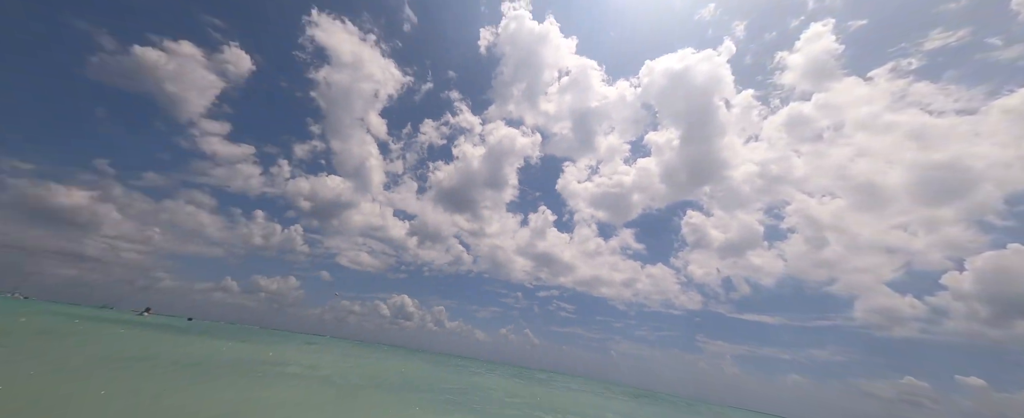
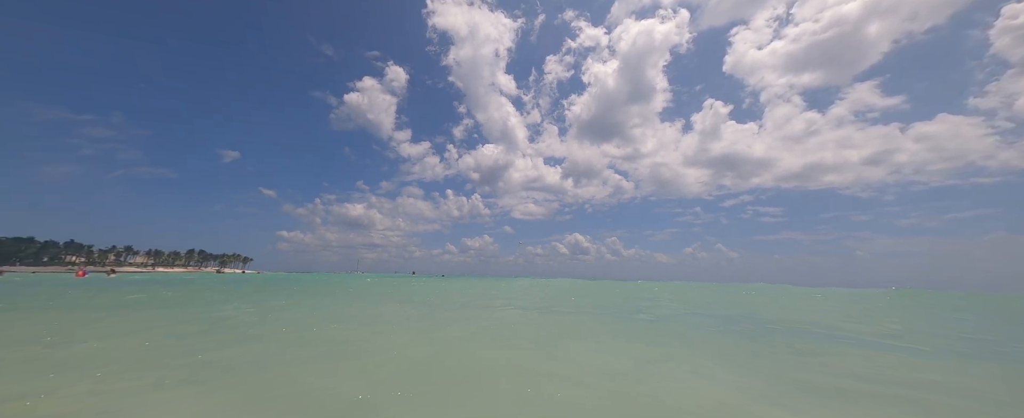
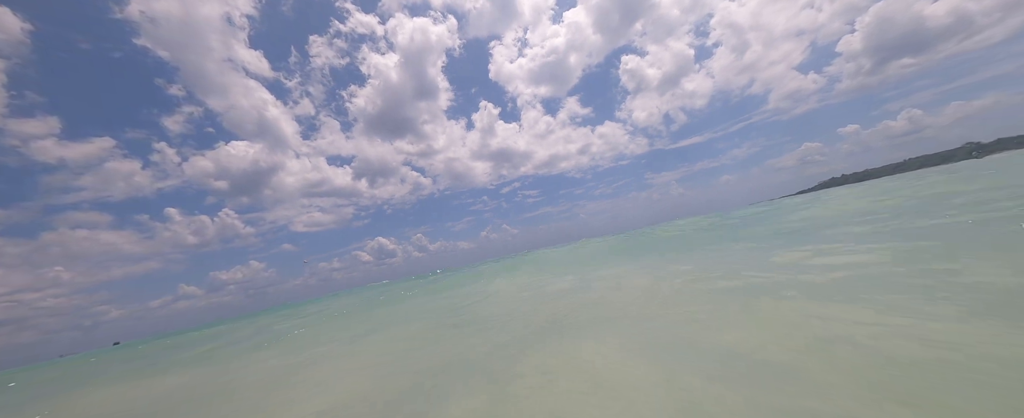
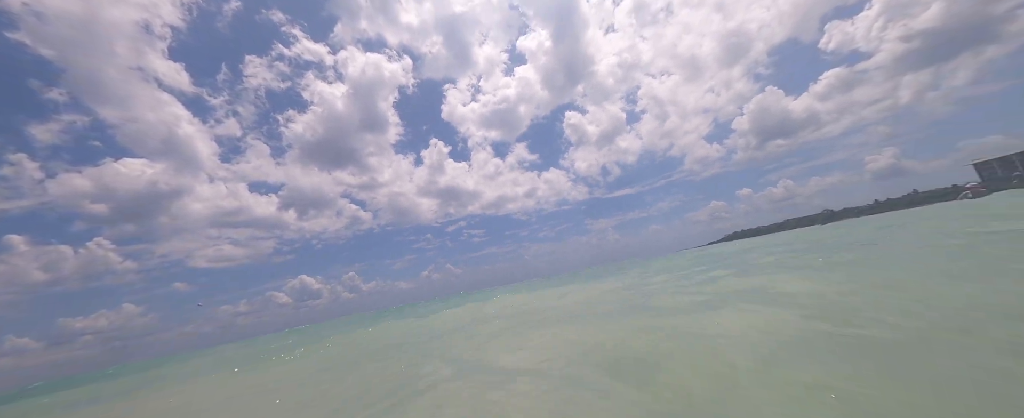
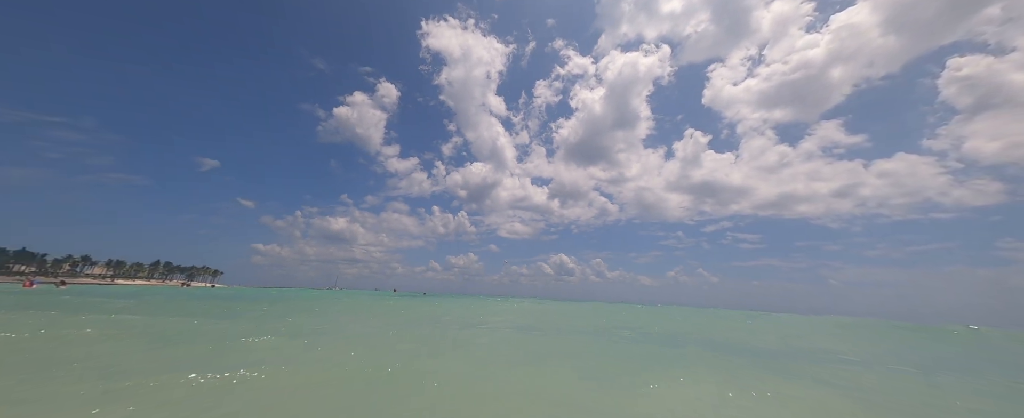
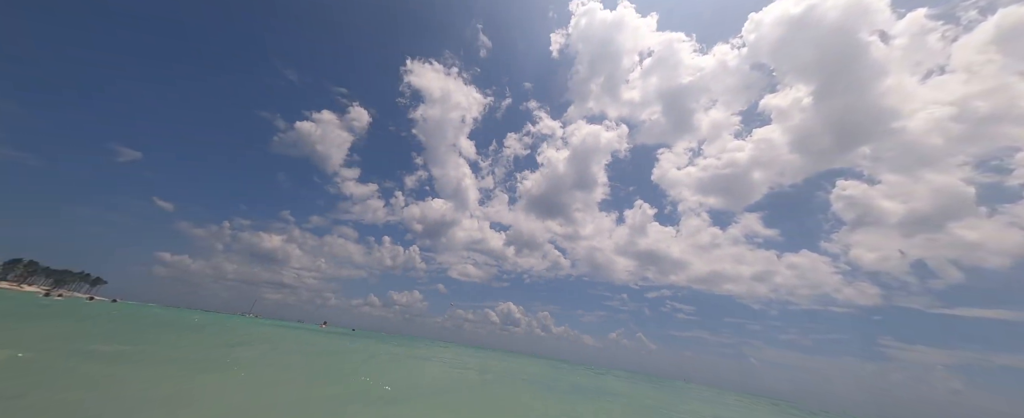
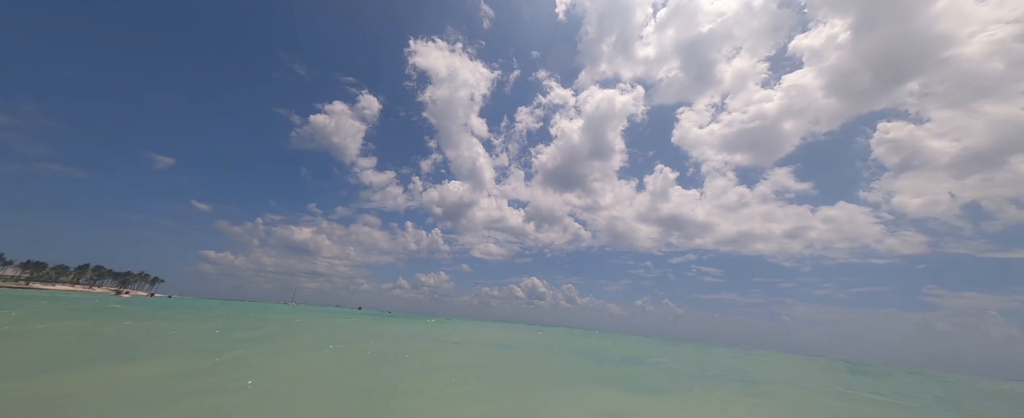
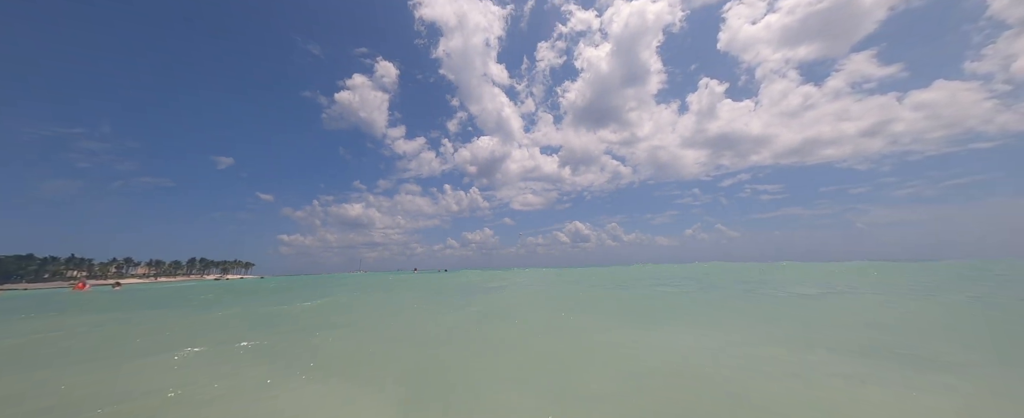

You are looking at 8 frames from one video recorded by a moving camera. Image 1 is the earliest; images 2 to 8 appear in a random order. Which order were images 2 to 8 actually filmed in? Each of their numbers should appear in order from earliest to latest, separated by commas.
6, 7, 5, 2, 8, 3, 4
